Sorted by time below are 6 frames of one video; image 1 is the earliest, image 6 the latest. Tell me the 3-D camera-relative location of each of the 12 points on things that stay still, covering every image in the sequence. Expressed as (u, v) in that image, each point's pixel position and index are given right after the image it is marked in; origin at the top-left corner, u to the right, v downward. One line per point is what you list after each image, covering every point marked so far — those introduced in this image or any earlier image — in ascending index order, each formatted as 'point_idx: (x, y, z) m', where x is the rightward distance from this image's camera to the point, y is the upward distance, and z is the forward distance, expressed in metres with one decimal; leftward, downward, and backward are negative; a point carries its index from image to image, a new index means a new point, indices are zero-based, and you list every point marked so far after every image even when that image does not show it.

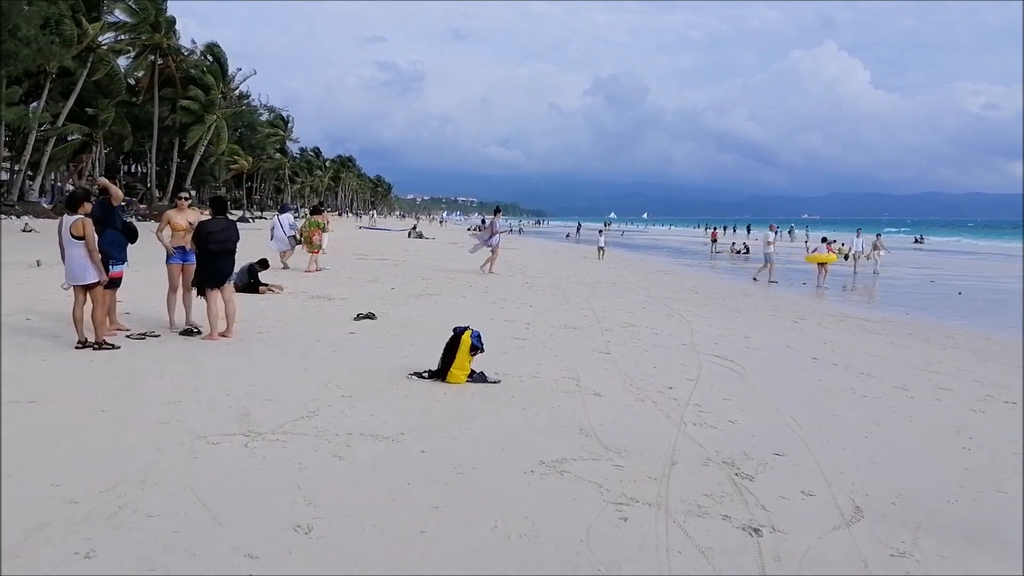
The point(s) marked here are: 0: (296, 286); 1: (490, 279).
0: (-3.6, +0.1, +13.0) m
1: (-0.4, +0.2, +16.2) m
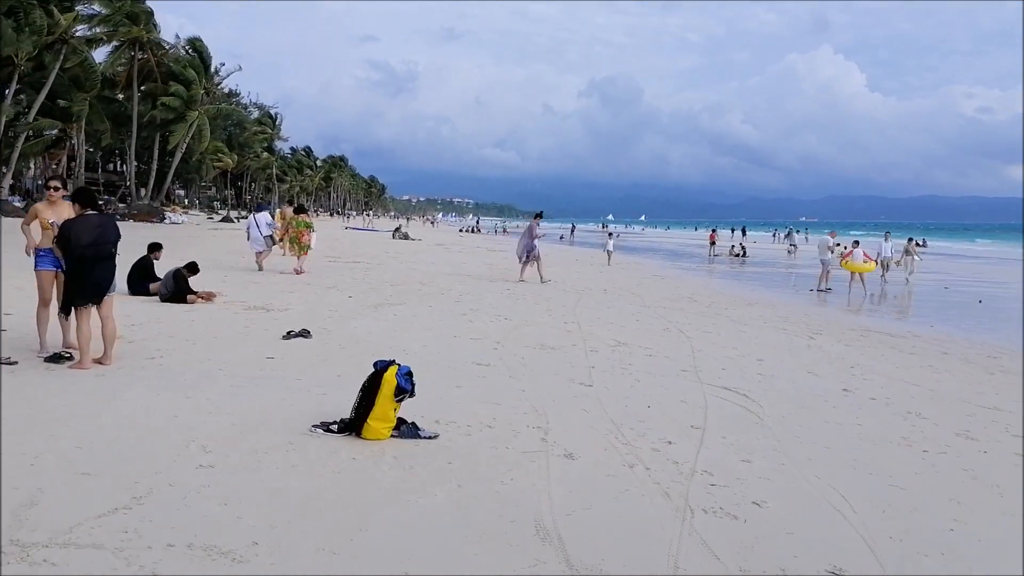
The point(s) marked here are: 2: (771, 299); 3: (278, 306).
0: (-4.0, -0.1, +11.4) m
1: (-0.8, 0.0, +14.6) m
2: (+5.6, -0.3, +16.4) m
3: (-3.0, -0.2, +9.9) m
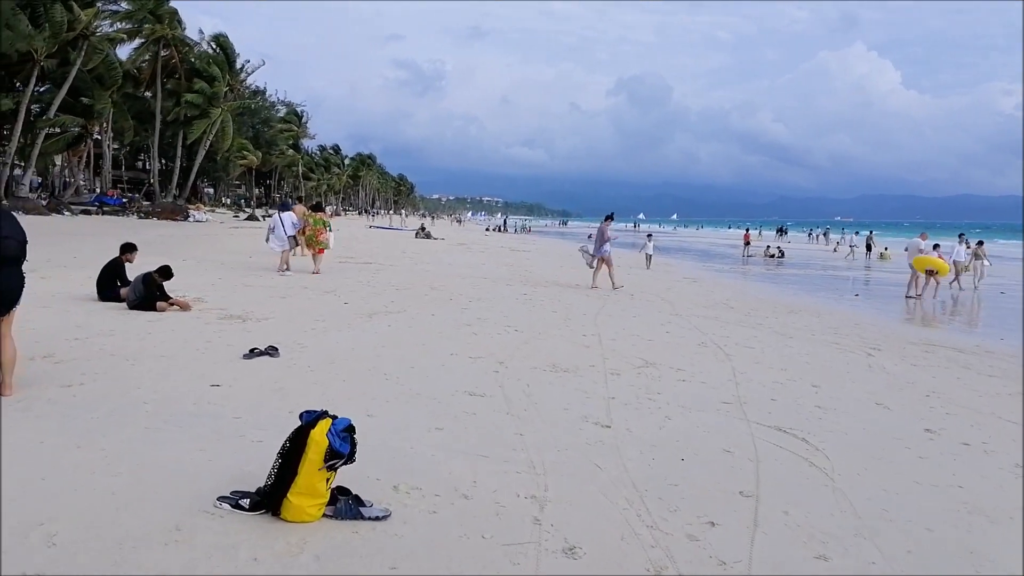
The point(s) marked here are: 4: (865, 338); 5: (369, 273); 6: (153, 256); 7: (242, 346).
0: (-3.8, -0.1, +10.3) m
1: (-0.5, 0.0, +13.4) m
2: (+5.9, -0.4, +14.9) m
3: (-2.9, -0.3, +8.7) m
4: (+4.8, -0.7, +10.6) m
5: (-2.9, +0.3, +15.8) m
6: (-8.6, +0.8, +18.6) m
7: (-2.4, -0.5, +6.9) m
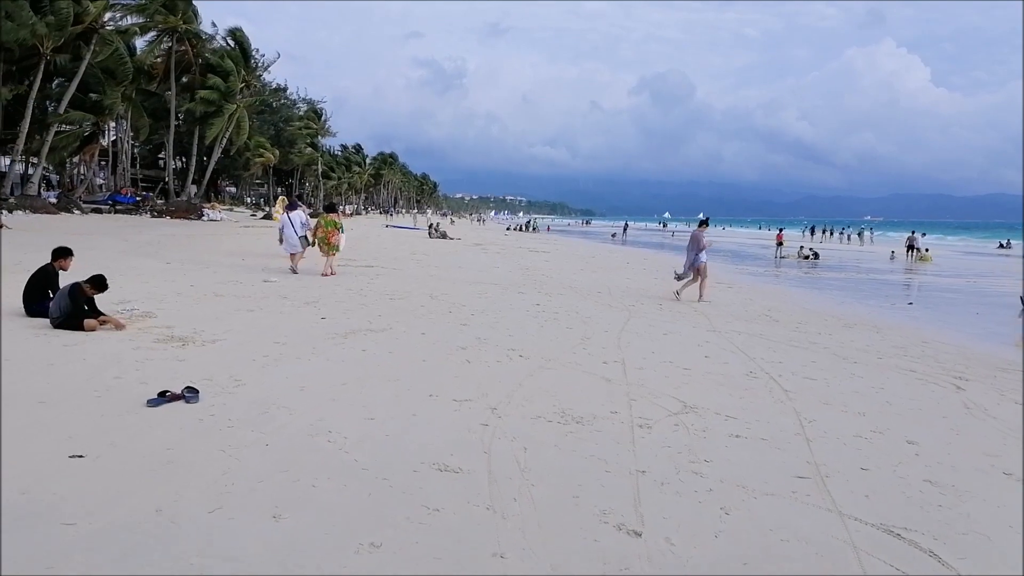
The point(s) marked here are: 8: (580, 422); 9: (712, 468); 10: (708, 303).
0: (-3.7, -0.3, +8.8) m
1: (-0.4, -0.2, +11.8) m
2: (+6.1, -0.5, +13.1) m
3: (-2.8, -0.4, +7.2) m
4: (+4.9, -0.8, +8.9) m
5: (-2.6, +0.2, +14.2) m
6: (-8.3, +0.7, +17.3) m
7: (-2.4, -0.7, +5.3) m
8: (+0.4, -0.9, +5.0) m
9: (+1.1, -1.0, +4.3) m
10: (+3.5, -0.3, +13.9) m
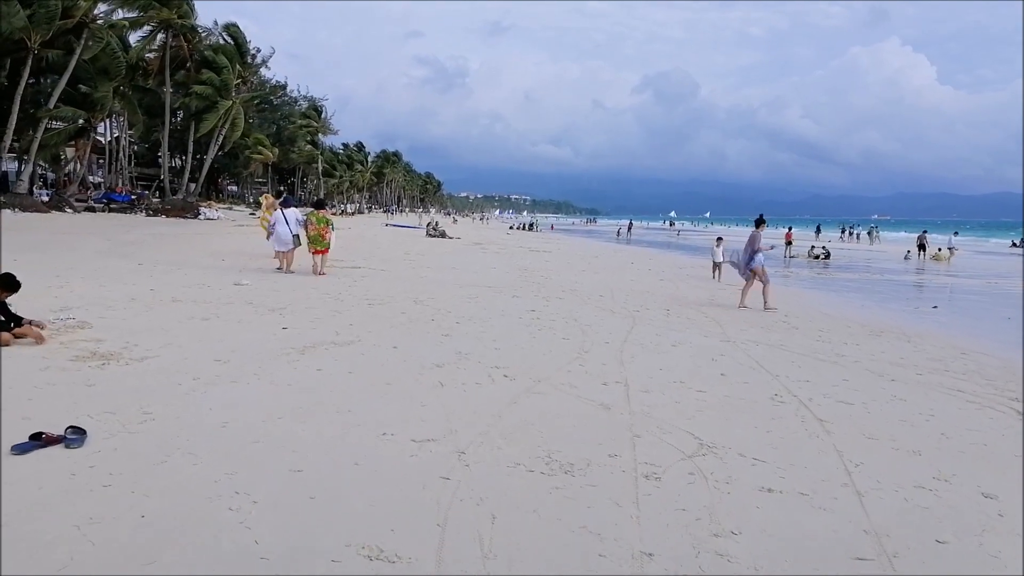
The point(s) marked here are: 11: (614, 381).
0: (-3.9, -0.3, +7.7) m
1: (-0.5, -0.2, +10.7) m
2: (+6.0, -0.6, +12.0) m
3: (-3.0, -0.5, +6.1) m
4: (+4.8, -0.9, +7.8) m
5: (-2.7, +0.1, +13.2) m
6: (-8.3, +0.6, +16.2) m
7: (-2.5, -0.7, +4.3) m
8: (+0.3, -0.9, +3.9) m
9: (+0.9, -1.0, +3.2) m
10: (+3.4, -0.3, +12.8) m
11: (+0.8, -0.7, +6.2) m
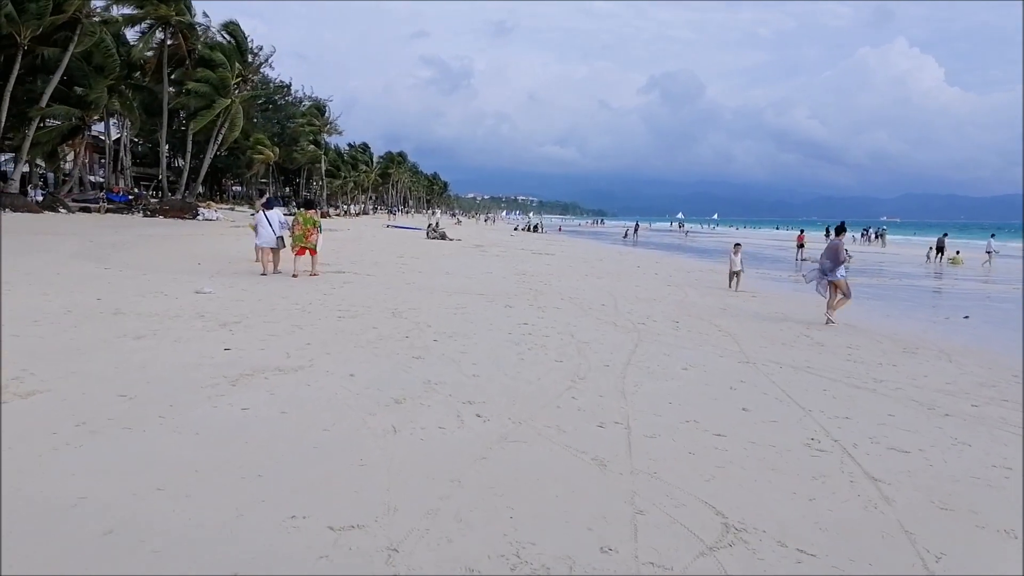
0: (-4.0, -0.4, +6.6) m
1: (-0.6, -0.4, +9.5) m
2: (+5.9, -0.7, +10.8) m
3: (-3.1, -0.6, +5.0) m
4: (+4.7, -1.0, +6.6) m
5: (-2.8, 0.0, +12.1) m
6: (-8.4, +0.5, +15.2) m
7: (-2.7, -0.8, +3.2) m
8: (+0.1, -1.0, +2.8) m
9: (+0.8, -1.2, +2.0) m
10: (+3.3, -0.5, +11.6) m
11: (+0.7, -0.9, +5.0) m
